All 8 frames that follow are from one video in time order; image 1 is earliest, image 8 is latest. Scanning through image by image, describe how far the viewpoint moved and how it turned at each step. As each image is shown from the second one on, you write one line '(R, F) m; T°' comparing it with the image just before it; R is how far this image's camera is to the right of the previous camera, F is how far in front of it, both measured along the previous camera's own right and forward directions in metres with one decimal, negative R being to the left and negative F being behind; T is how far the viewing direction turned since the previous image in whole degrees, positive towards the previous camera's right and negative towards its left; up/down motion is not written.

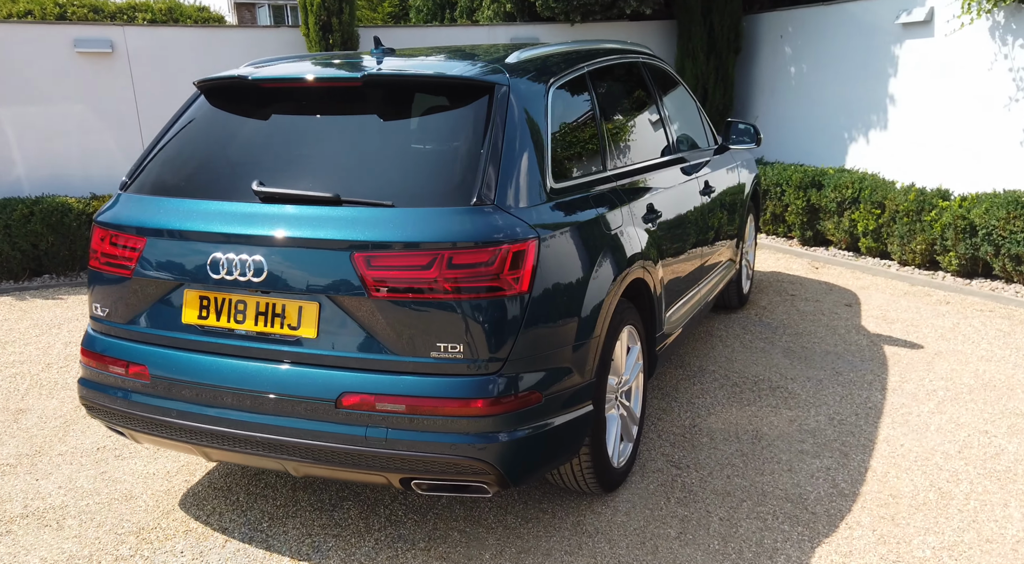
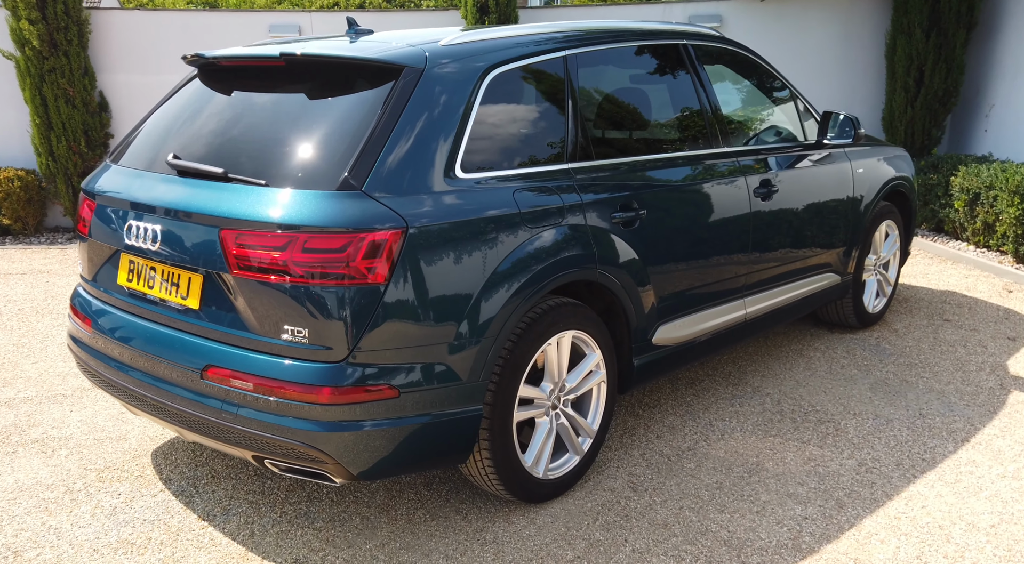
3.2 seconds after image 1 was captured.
(+1.1, +0.3) m; -17°
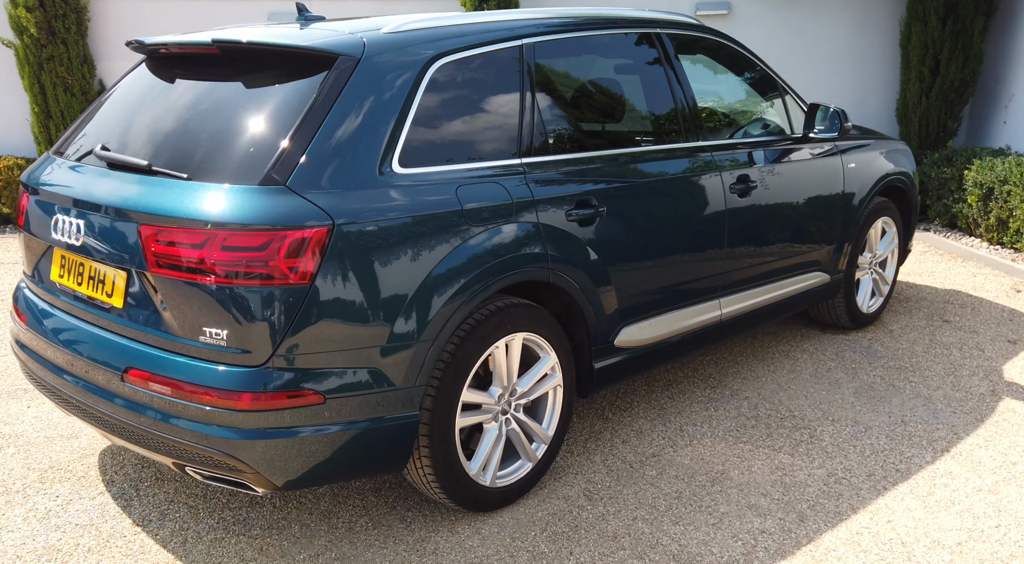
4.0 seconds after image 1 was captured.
(+0.3, +0.1) m; -2°
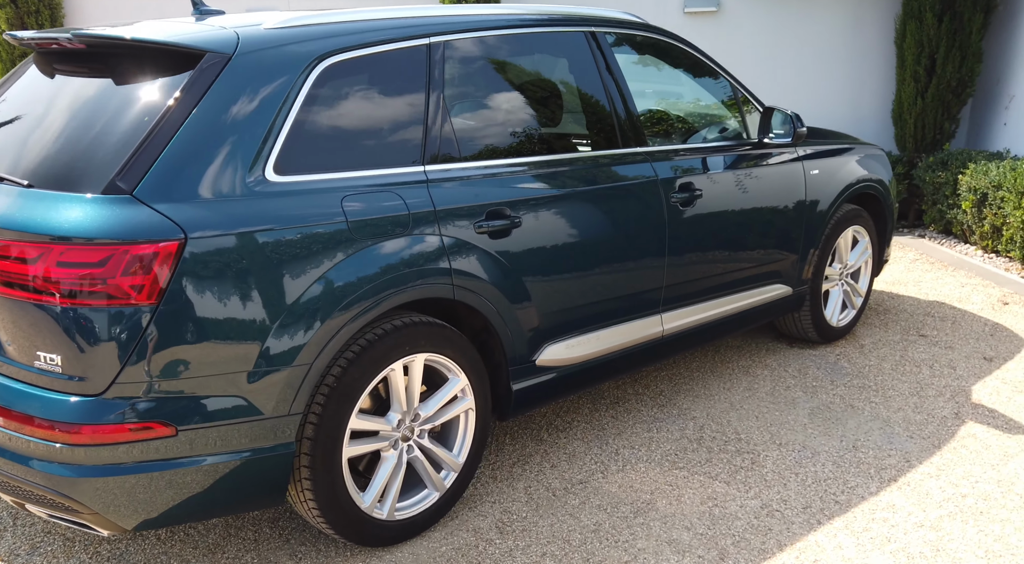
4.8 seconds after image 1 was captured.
(+0.4, +0.2) m; -1°
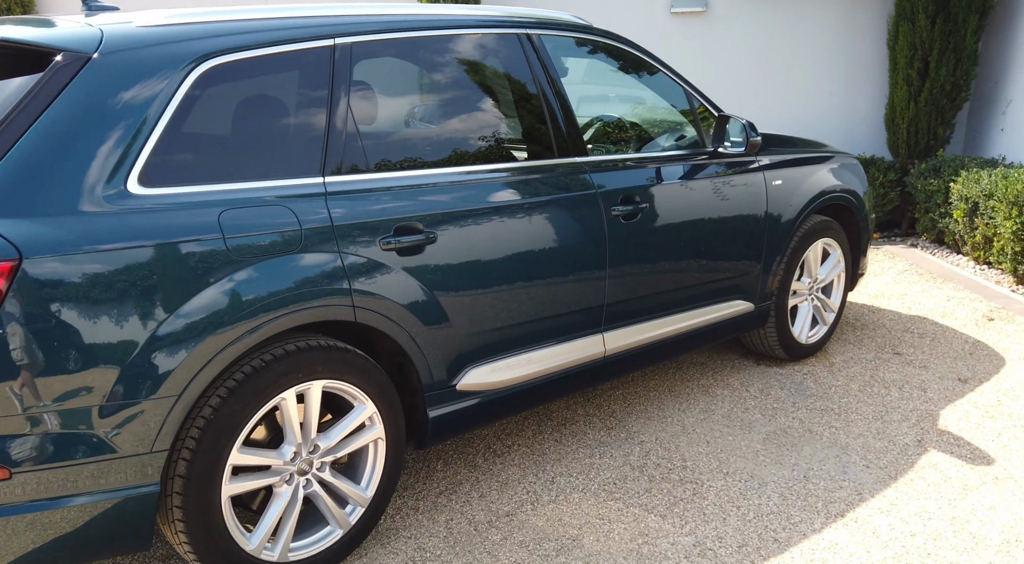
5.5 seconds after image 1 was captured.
(+0.3, +0.2) m; -1°
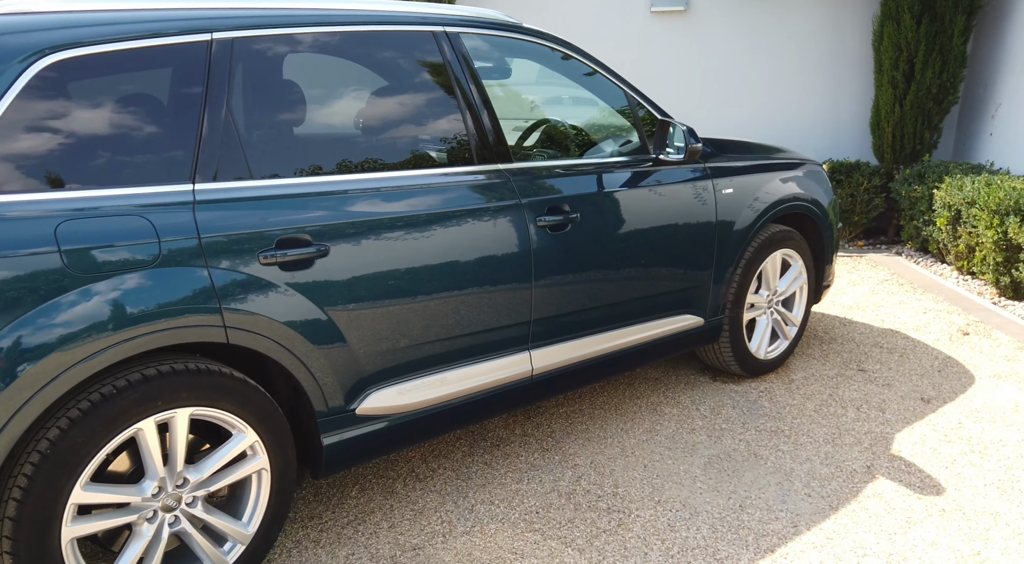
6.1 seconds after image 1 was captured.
(+0.3, +0.2) m; -1°
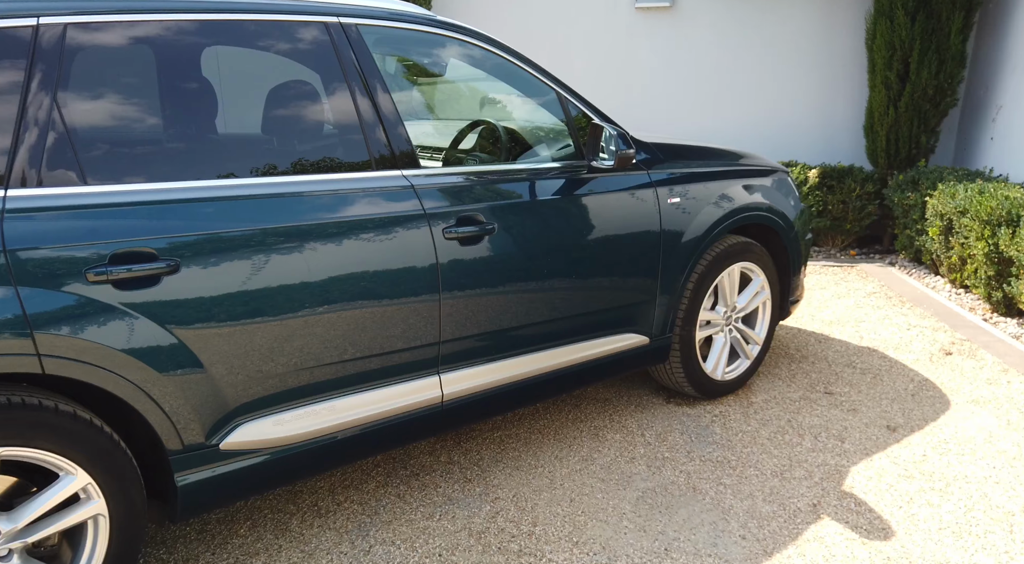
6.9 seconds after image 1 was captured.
(+0.4, +0.3) m; -1°
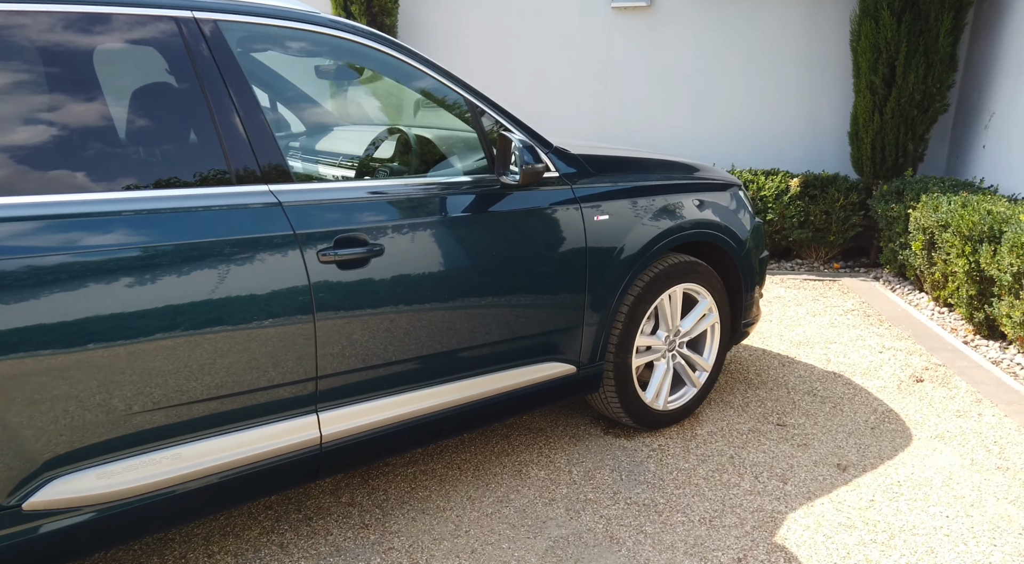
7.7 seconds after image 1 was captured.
(+0.4, +0.3) m; -1°
